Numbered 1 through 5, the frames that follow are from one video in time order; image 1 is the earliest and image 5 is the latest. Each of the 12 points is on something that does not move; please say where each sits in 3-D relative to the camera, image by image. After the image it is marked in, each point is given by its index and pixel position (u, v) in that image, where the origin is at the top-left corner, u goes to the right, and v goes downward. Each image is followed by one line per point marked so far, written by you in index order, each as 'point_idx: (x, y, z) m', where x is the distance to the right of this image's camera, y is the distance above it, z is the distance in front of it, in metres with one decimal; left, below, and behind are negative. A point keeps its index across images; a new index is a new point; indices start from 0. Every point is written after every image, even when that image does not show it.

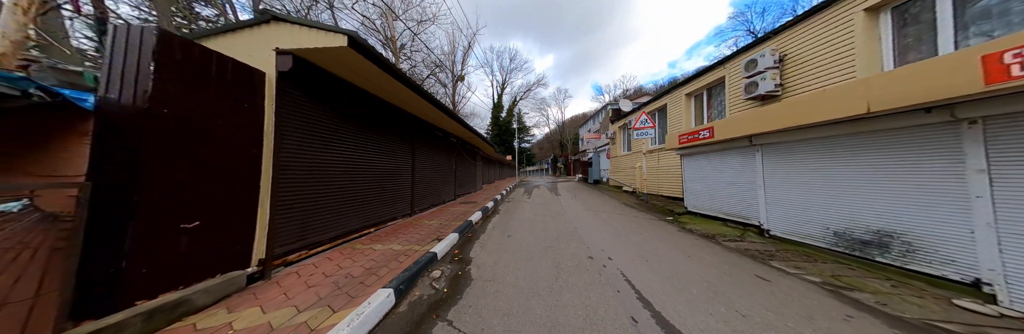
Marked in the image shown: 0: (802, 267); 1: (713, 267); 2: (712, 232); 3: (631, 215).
0: (+2.9, -1.0, +1.8) m
1: (+2.0, -1.0, +1.8) m
2: (+3.0, -1.0, +2.7) m
3: (+2.6, -1.1, +4.0) m
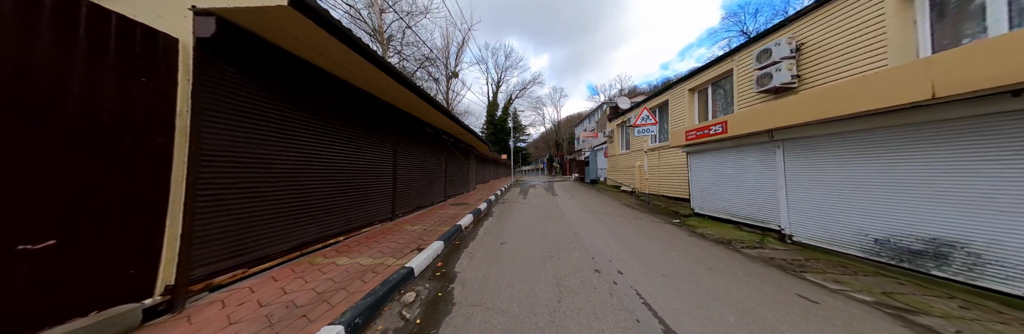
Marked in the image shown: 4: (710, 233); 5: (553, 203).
0: (+2.8, -1.0, +1.5) m
1: (+1.9, -1.0, +1.5) m
2: (+2.9, -0.9, +2.4) m
3: (+2.5, -1.0, +3.7) m
4: (+2.9, -1.0, +2.6) m
5: (+1.4, -1.2, +6.0) m
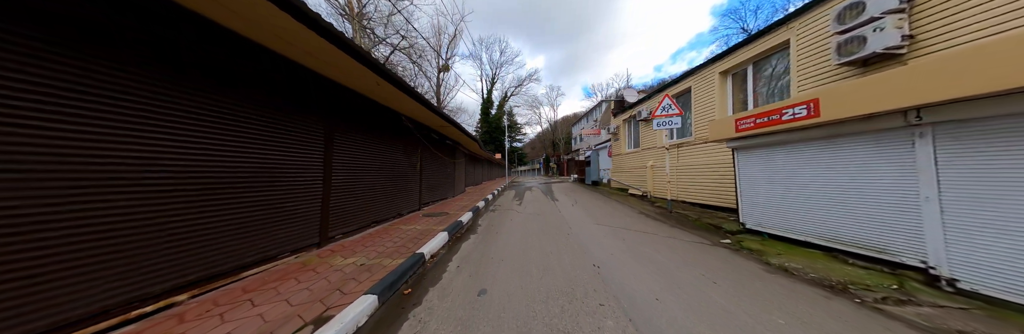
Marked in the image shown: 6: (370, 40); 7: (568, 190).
0: (+2.7, -1.0, +0.7) m
1: (+1.8, -1.0, +0.6) m
2: (+2.7, -0.9, +1.6) m
3: (+2.3, -1.0, +2.9) m
4: (+2.7, -1.0, +1.8) m
5: (+1.2, -1.2, +5.1) m
6: (-7.8, +7.1, +9.9) m
7: (+2.8, -1.1, +8.8) m
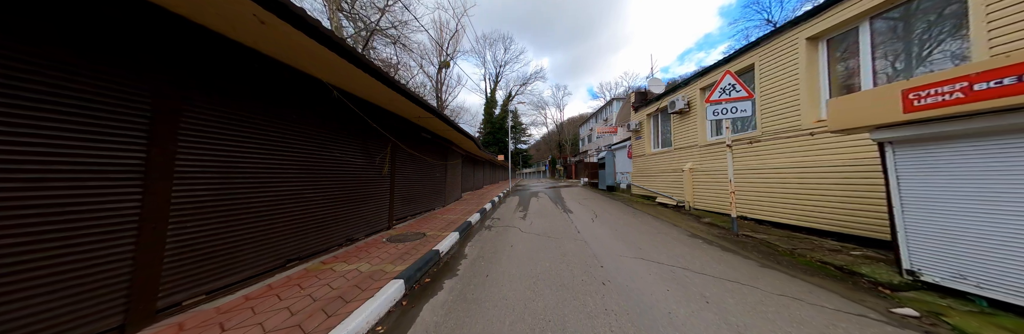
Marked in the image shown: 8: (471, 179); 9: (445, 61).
0: (+2.6, -1.0, -0.4) m
1: (+1.8, -1.0, -0.4) m
2: (+2.7, -1.0, +0.5) m
3: (+2.3, -1.1, +1.8) m
4: (+2.7, -1.0, +0.7) m
5: (+1.2, -1.3, +4.1) m
6: (-7.6, +6.9, +9.2) m
7: (+2.9, -1.3, +7.8) m
8: (-3.3, -1.0, +14.2) m
9: (-5.3, +8.5, +14.6) m
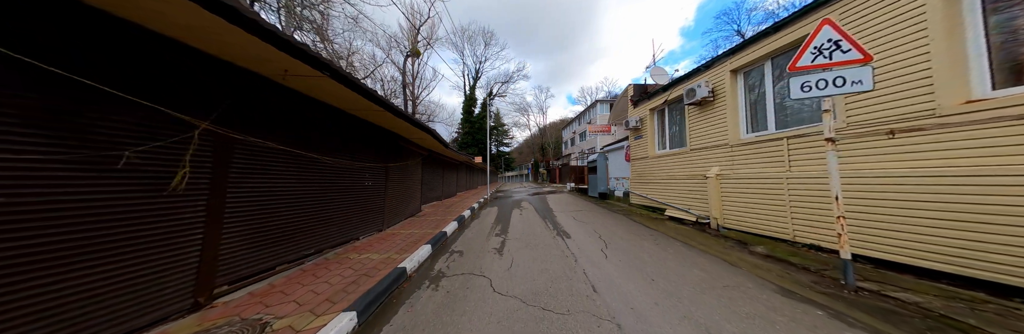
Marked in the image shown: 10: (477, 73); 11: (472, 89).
0: (+2.6, -1.0, -1.5) m
1: (+1.7, -1.0, -1.6) m
2: (+2.6, -1.0, -0.6) m
3: (+2.1, -1.1, +0.7) m
4: (+2.6, -1.0, -0.4) m
5: (+0.8, -1.3, +2.8) m
6: (-8.5, +6.8, +7.2) m
7: (+2.1, -1.4, +6.7) m
8: (-4.7, -1.2, +12.5) m
9: (-6.7, +8.3, +12.8) m
10: (-3.7, +9.8, +19.1) m
11: (-4.2, +8.4, +19.7) m
